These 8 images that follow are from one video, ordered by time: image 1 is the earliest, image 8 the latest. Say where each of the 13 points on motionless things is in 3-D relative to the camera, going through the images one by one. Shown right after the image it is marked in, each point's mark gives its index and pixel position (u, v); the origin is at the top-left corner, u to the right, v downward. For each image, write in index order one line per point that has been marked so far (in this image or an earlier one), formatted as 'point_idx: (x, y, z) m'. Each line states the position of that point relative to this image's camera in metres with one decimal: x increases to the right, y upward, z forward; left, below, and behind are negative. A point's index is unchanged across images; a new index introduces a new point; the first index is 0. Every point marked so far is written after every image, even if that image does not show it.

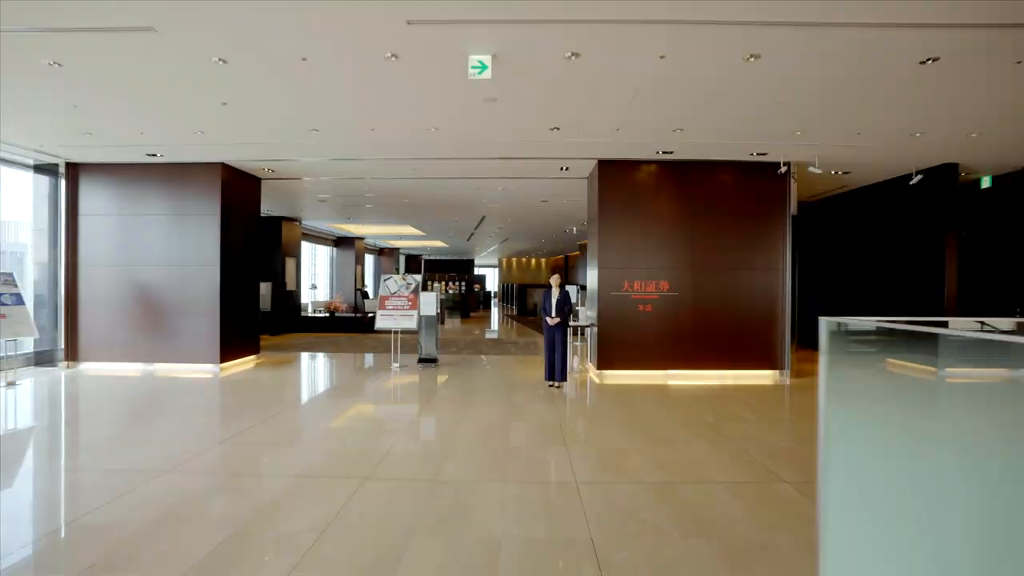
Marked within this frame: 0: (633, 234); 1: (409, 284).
0: (+1.5, +0.6, +7.0) m
1: (-1.4, 0.0, +7.9) m
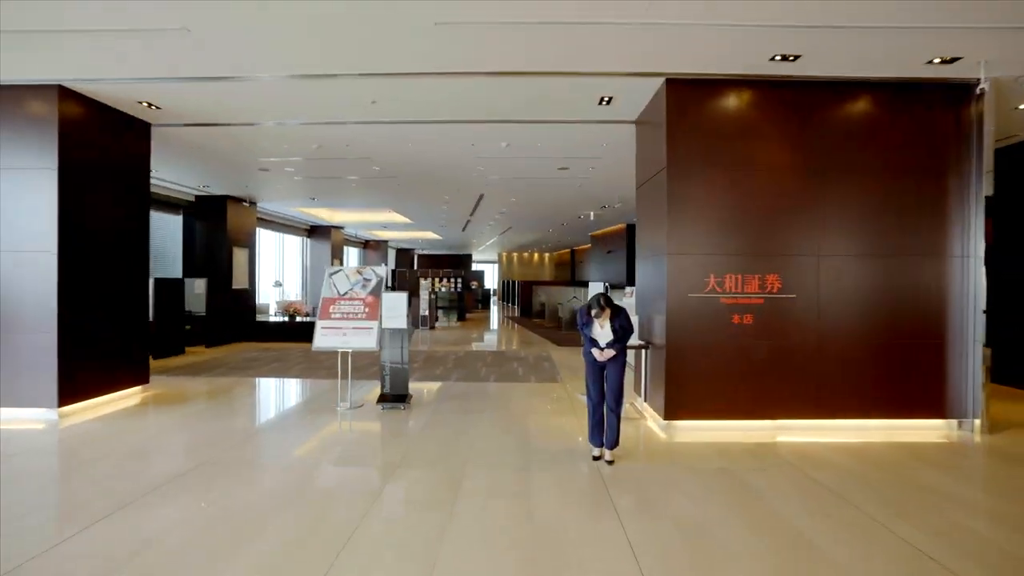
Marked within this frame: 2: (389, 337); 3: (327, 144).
0: (+1.6, +0.7, +4.3) m
1: (-1.3, +0.1, +5.2) m
2: (-1.1, -0.5, +5.2) m
3: (-2.1, +1.7, +6.5) m
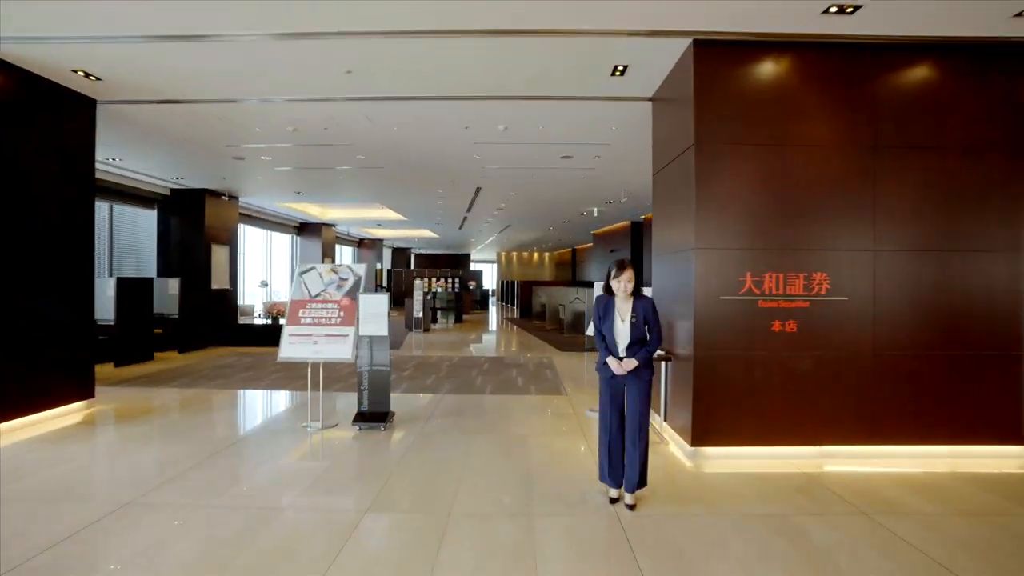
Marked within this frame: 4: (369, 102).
0: (+1.6, +0.7, +3.6) m
1: (-1.4, +0.1, +4.5) m
2: (-1.1, -0.5, +4.5) m
3: (-2.1, +1.6, +5.8) m
4: (-1.3, +1.7, +5.2) m
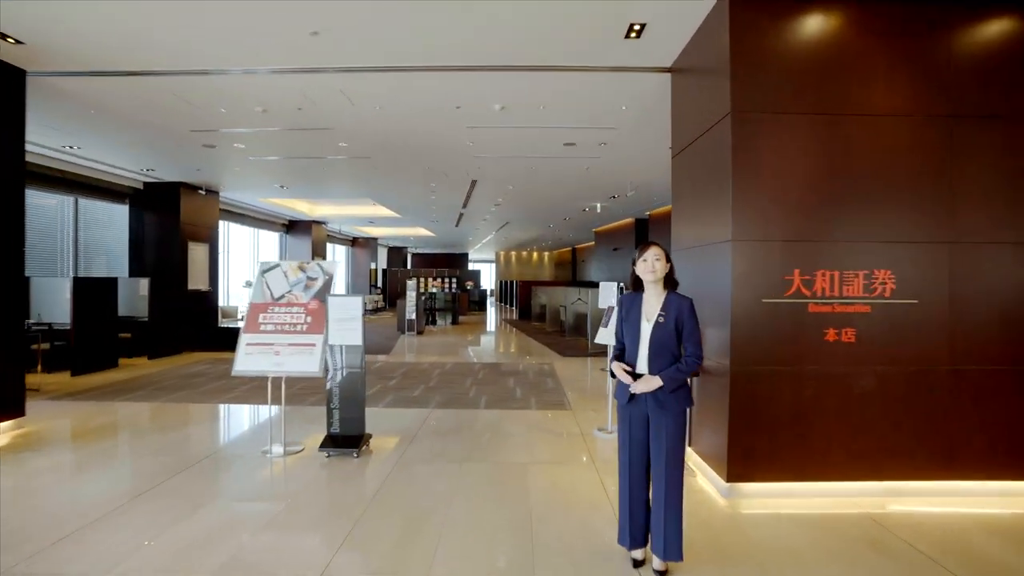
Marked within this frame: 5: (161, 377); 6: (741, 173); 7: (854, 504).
0: (+1.6, +0.7, +3.0) m
1: (-1.4, +0.1, +3.9) m
2: (-1.2, -0.5, +3.8) m
3: (-2.2, +1.6, +5.2) m
4: (-1.3, +1.7, +4.5) m
5: (-4.1, -1.0, +6.6) m
6: (+1.2, +0.6, +3.0) m
7: (+1.8, -1.1, +3.0) m
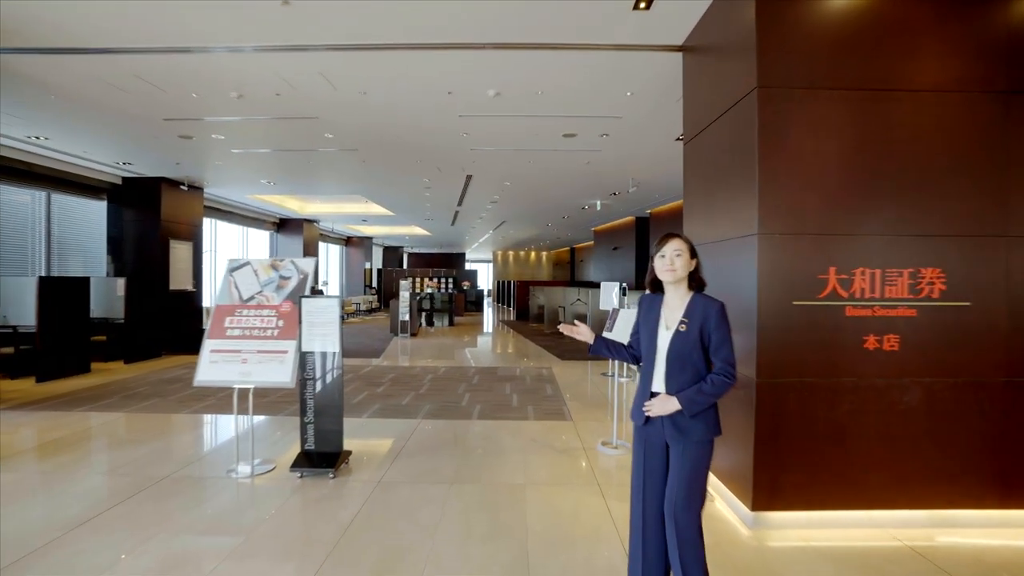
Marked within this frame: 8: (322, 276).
0: (+1.6, +0.7, +2.6) m
1: (-1.4, 0.0, +3.5) m
2: (-1.2, -0.5, +3.4) m
3: (-2.2, +1.6, +4.8) m
4: (-1.4, +1.7, +4.1) m
5: (-4.1, -1.0, +6.2) m
6: (+1.2, +0.6, +2.6) m
7: (+1.8, -1.1, +2.6) m
8: (-6.3, +0.4, +18.8) m
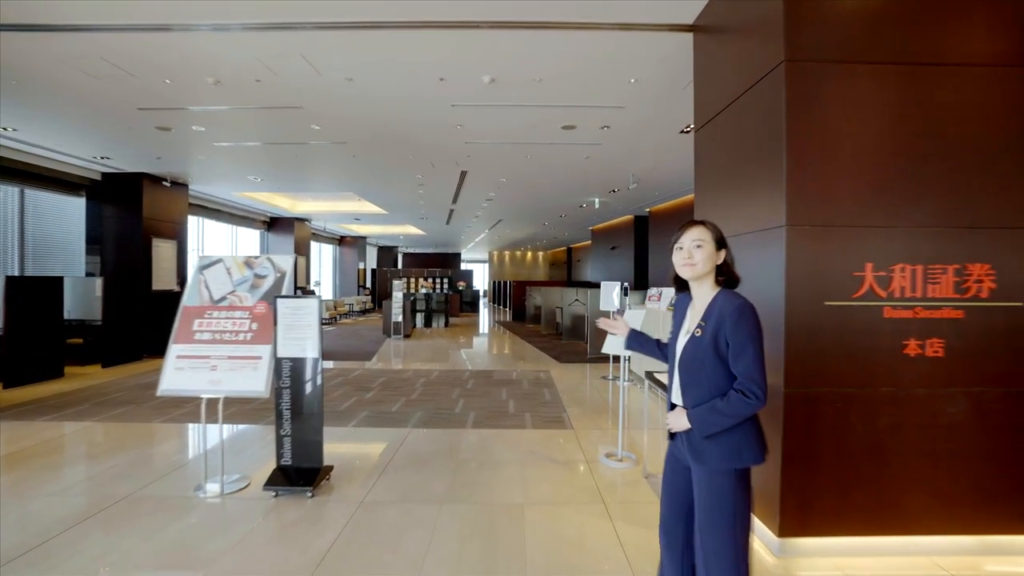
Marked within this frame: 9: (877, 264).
0: (+1.5, +0.7, +2.3) m
1: (-1.4, +0.1, +3.2) m
2: (-1.2, -0.5, +3.1) m
3: (-2.2, +1.6, +4.5) m
4: (-1.4, +1.7, +3.8) m
5: (-4.2, -1.0, +5.9) m
6: (+1.1, +0.6, +2.3) m
7: (+1.7, -1.1, +2.3) m
8: (-6.4, +0.4, +18.4) m
9: (+1.5, +0.1, +2.3) m
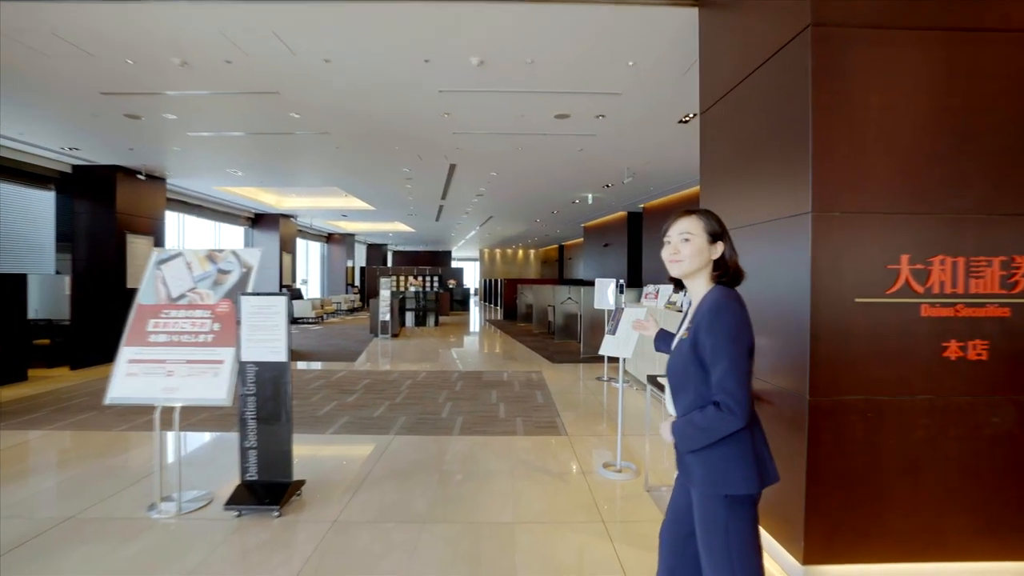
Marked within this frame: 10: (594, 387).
0: (+1.5, +0.7, +2.1) m
1: (-1.5, +0.1, +2.9) m
2: (-1.2, -0.4, +2.8) m
3: (-2.3, +1.7, +4.2) m
4: (-1.4, +1.7, +3.5) m
5: (-4.3, -1.0, +5.6) m
6: (+1.1, +0.6, +2.0) m
7: (+1.7, -1.1, +2.1) m
8: (-6.7, +0.4, +18.1) m
9: (+1.4, +0.1, +2.0) m
10: (+0.8, -1.0, +5.9) m
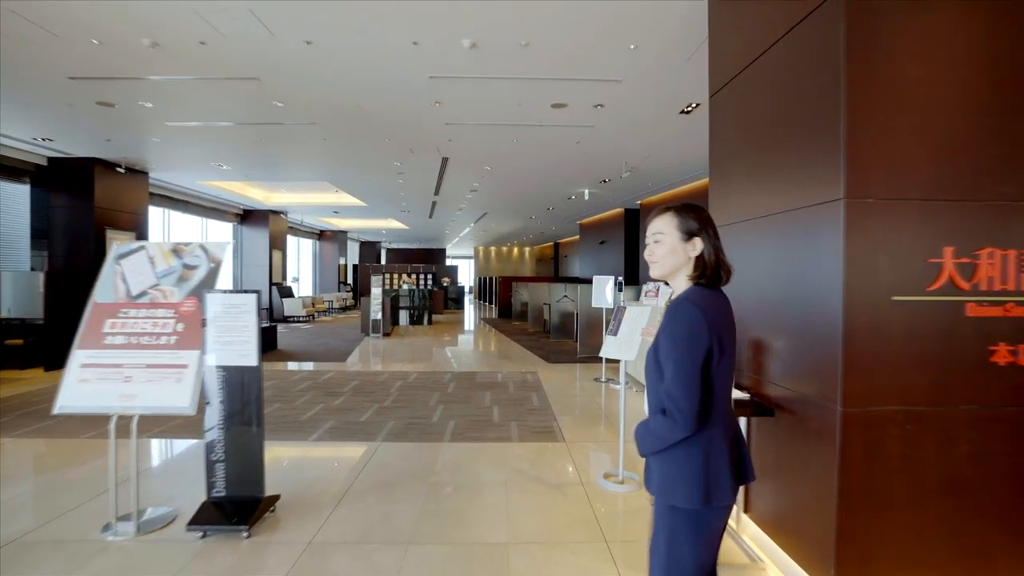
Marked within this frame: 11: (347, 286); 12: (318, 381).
0: (+1.5, +0.7, +1.8) m
1: (-1.5, +0.1, +2.6) m
2: (-1.3, -0.4, +2.6) m
3: (-2.3, +1.7, +3.9) m
4: (-1.5, +1.7, +3.2) m
5: (-4.3, -1.0, +5.3) m
6: (+1.1, +0.6, +1.8) m
7: (+1.7, -1.1, +1.8) m
8: (-6.8, +0.5, +17.8) m
9: (+1.4, +0.1, +1.8) m
10: (+0.8, -1.0, +5.6) m
11: (-5.7, +0.1, +19.6) m
12: (-2.1, -1.0, +6.1) m
